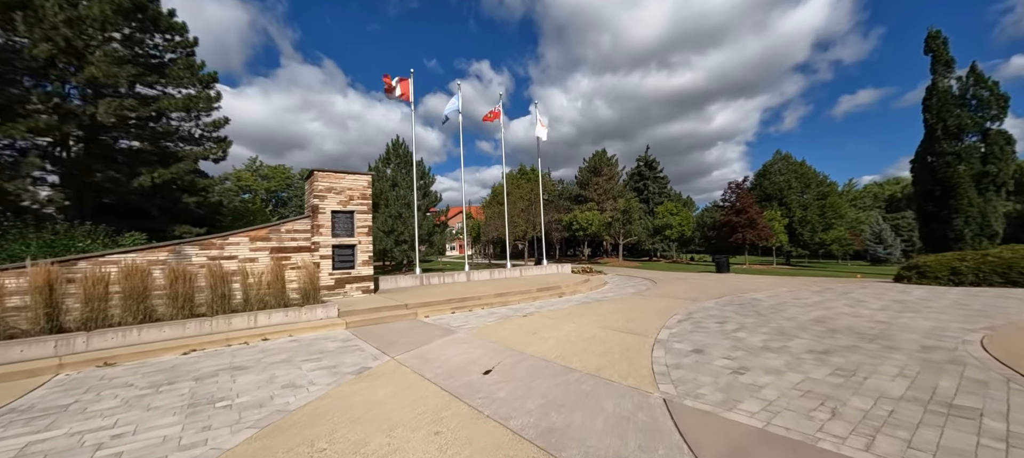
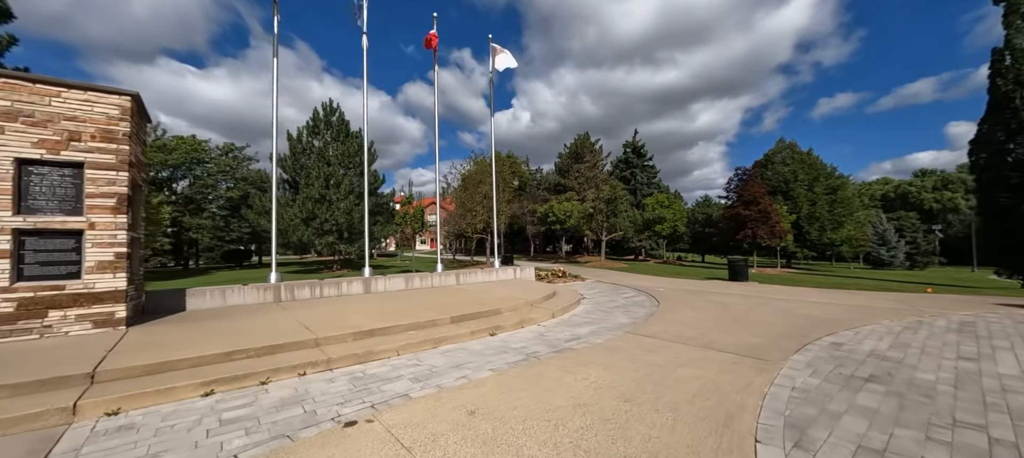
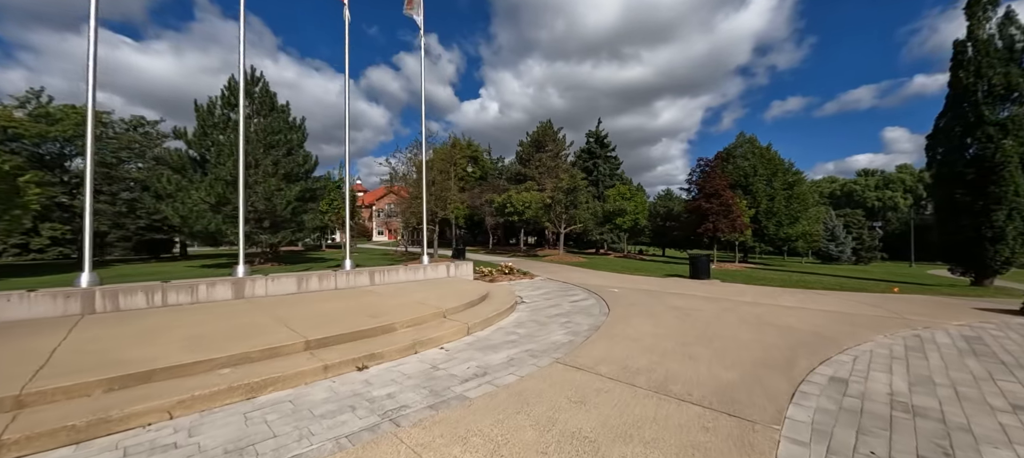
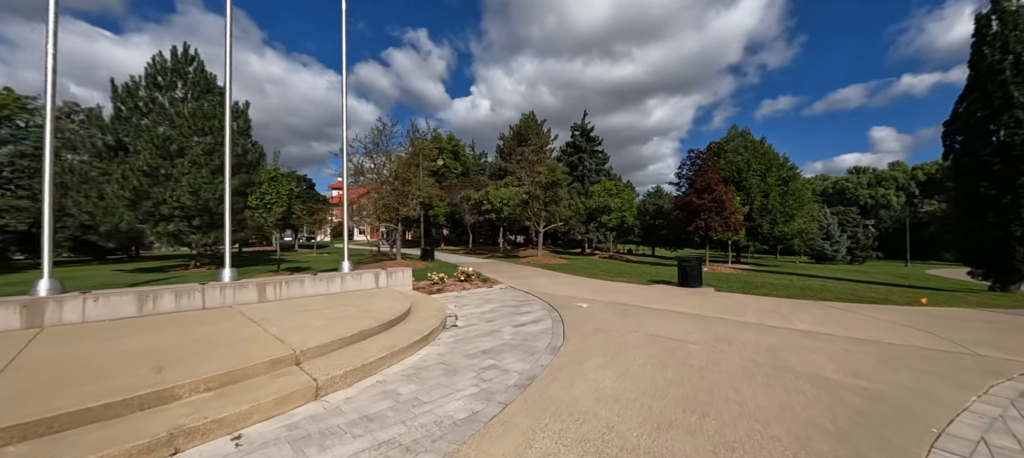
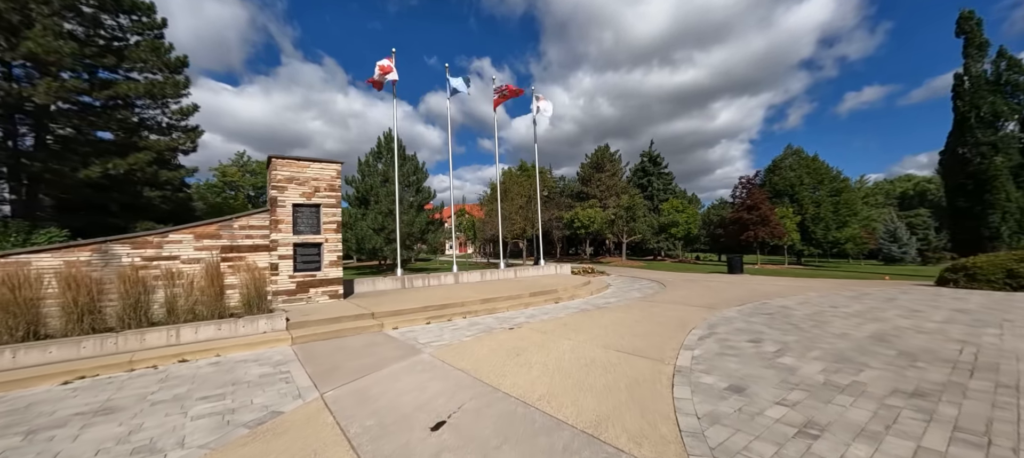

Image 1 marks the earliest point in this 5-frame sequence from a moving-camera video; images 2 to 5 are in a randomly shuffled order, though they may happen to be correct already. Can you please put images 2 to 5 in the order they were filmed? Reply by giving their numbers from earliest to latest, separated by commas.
5, 2, 3, 4
